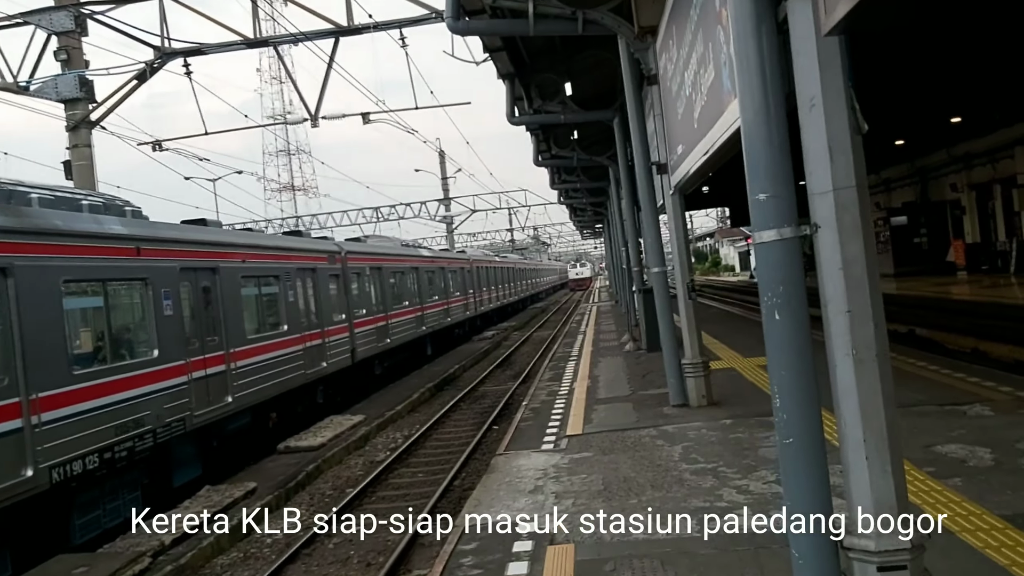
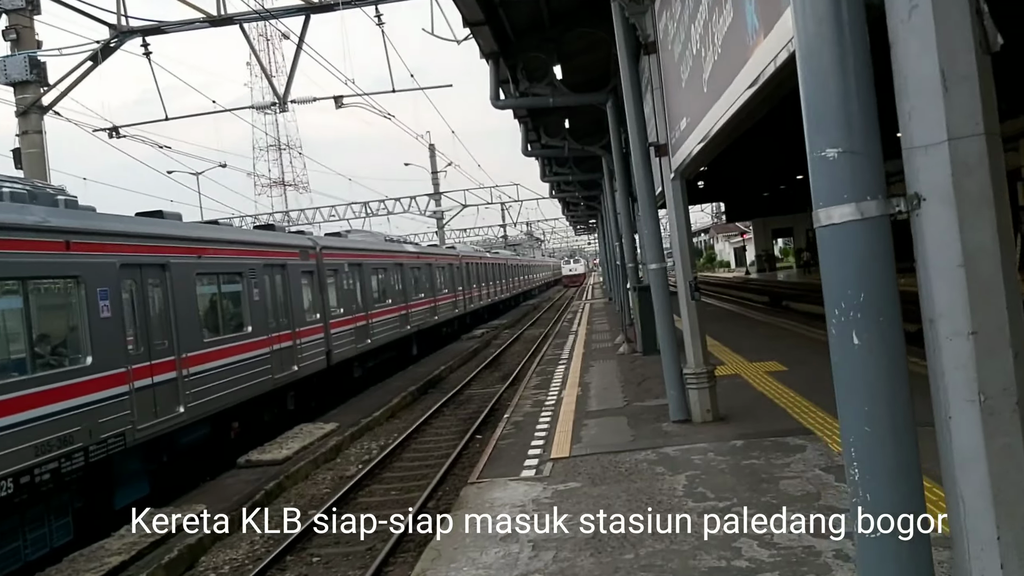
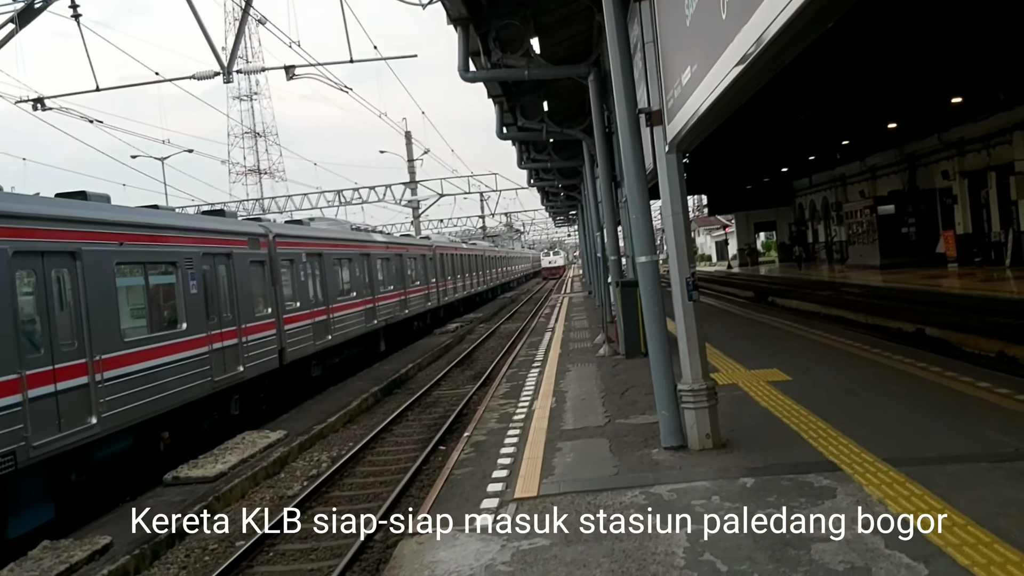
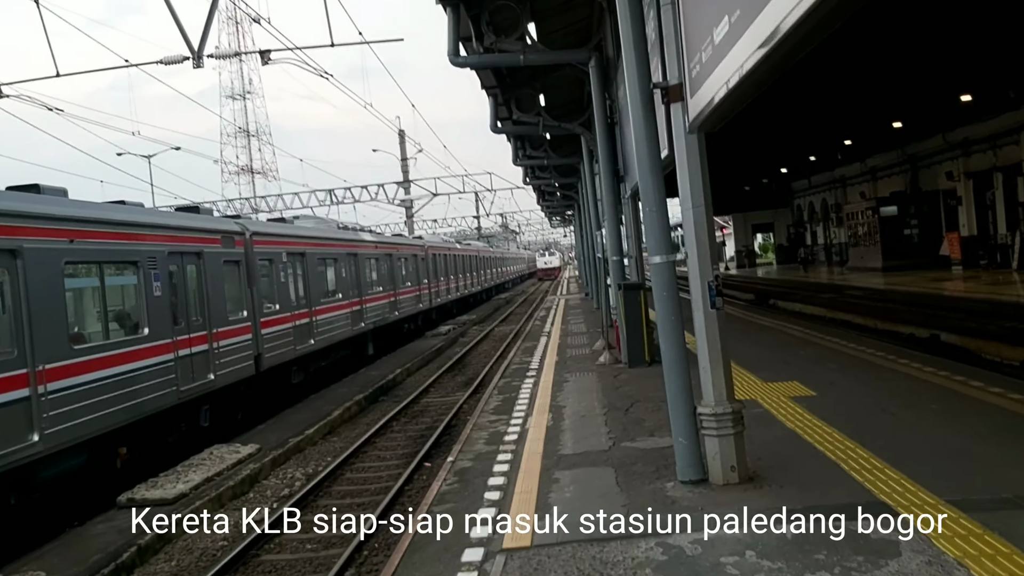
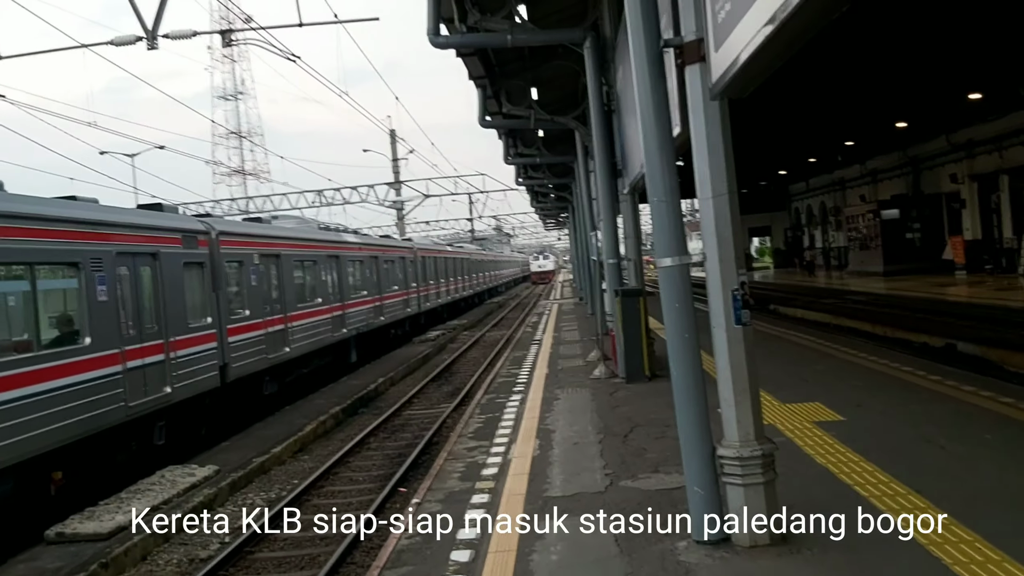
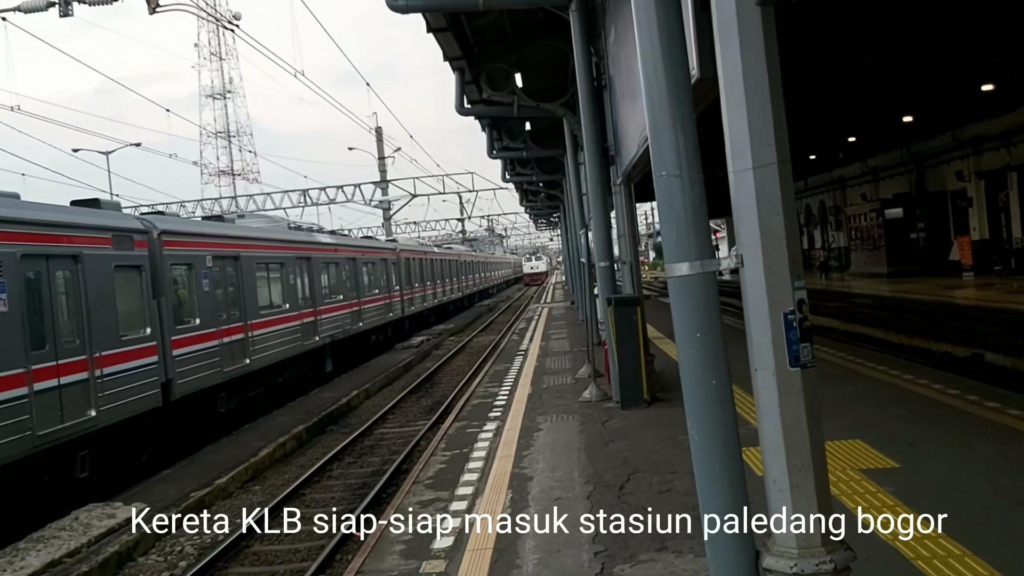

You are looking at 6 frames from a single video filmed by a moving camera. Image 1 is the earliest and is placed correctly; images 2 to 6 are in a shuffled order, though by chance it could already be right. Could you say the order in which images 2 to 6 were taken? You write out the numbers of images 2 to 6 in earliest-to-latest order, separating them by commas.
2, 3, 4, 5, 6
